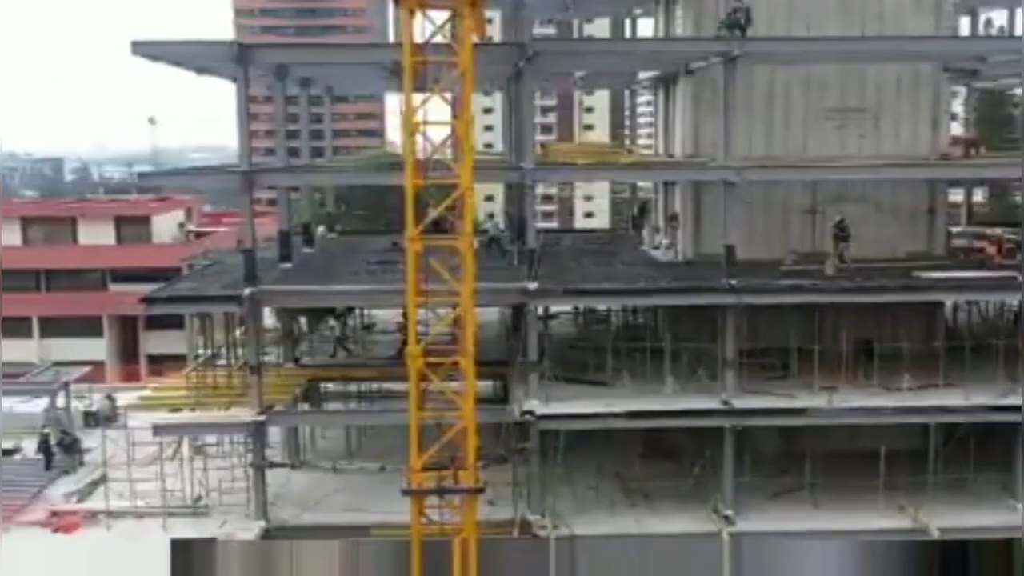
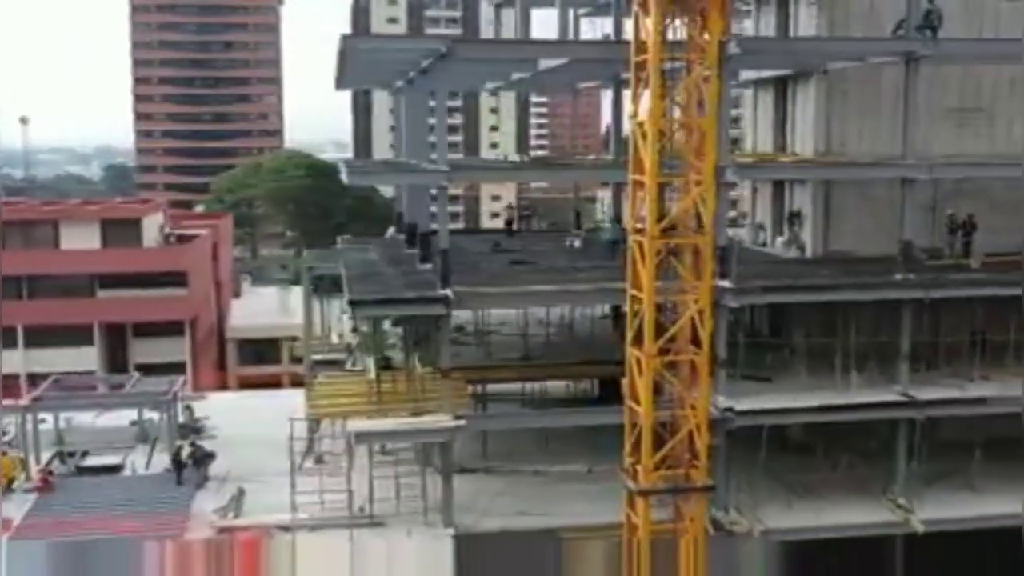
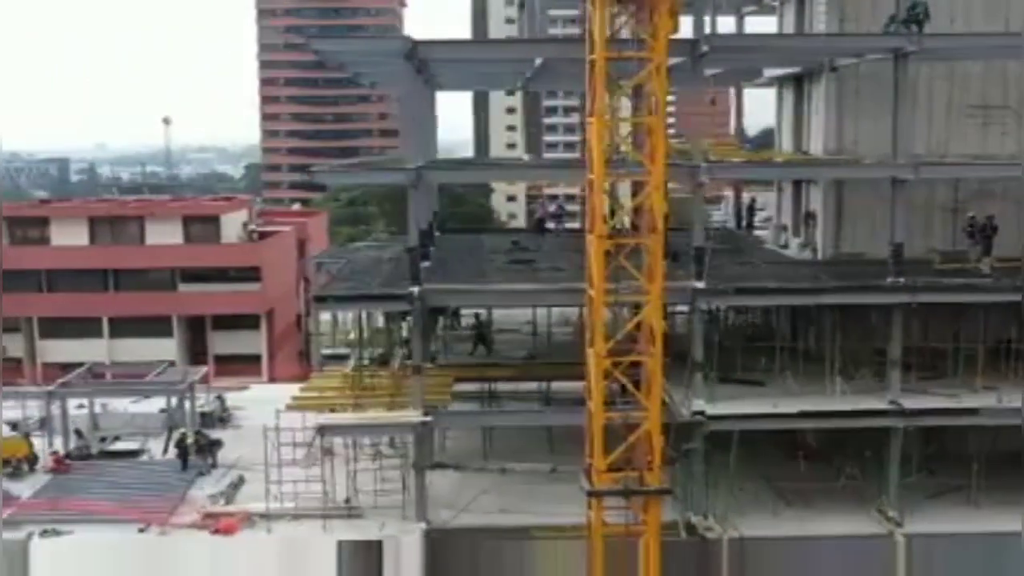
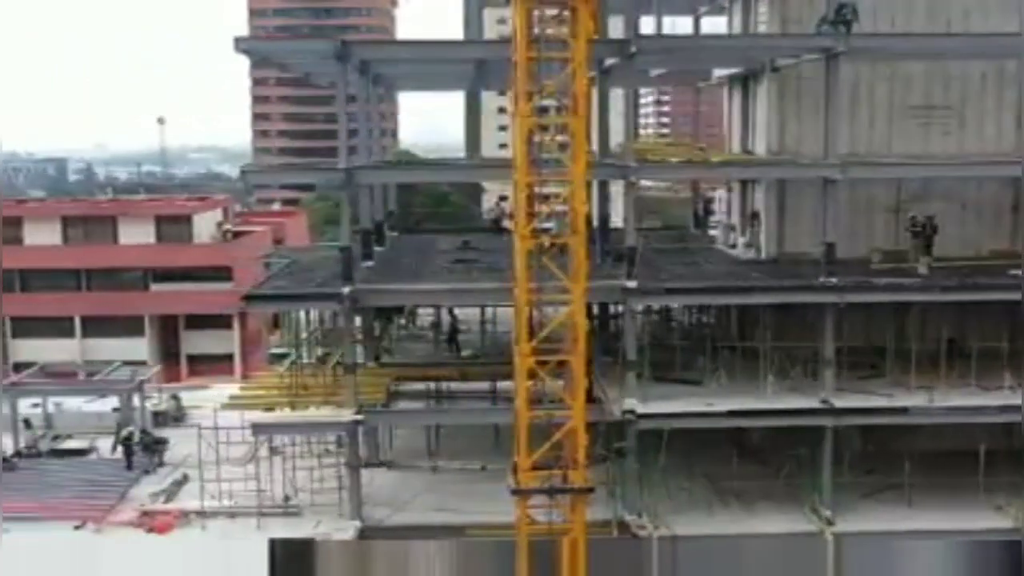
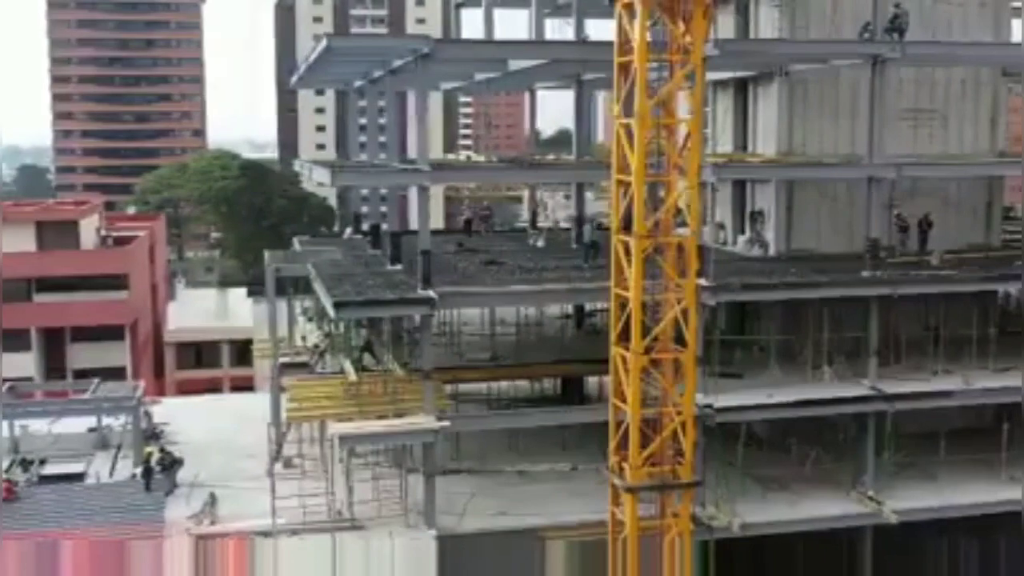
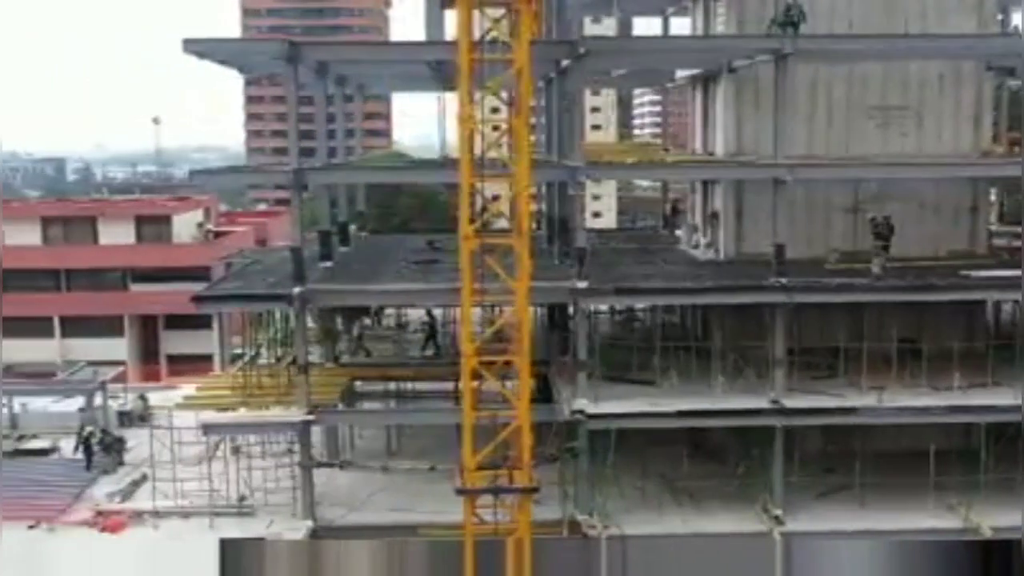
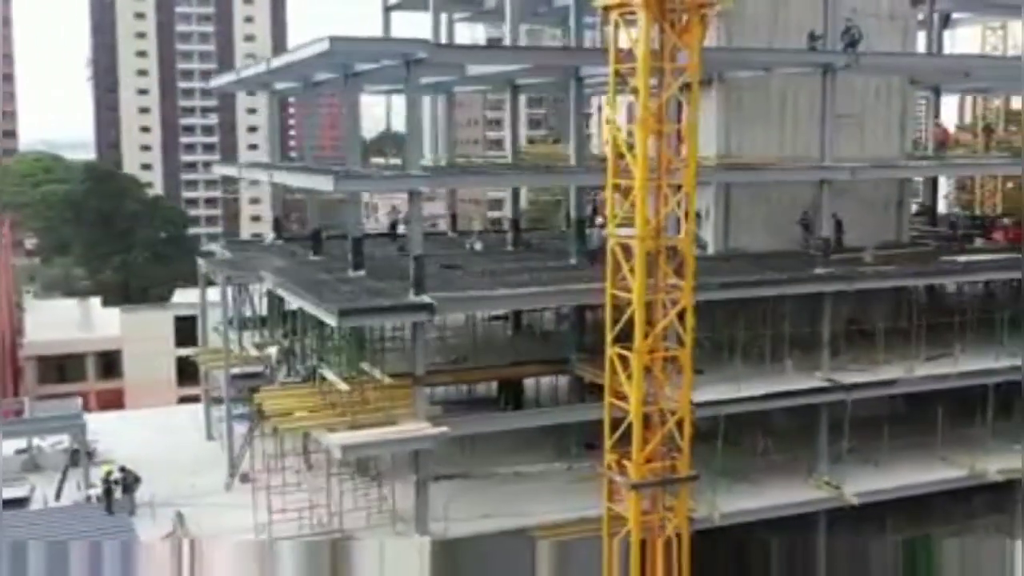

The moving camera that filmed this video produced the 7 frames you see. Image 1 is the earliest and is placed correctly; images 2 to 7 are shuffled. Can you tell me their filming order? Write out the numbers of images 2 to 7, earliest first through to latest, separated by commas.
6, 4, 3, 2, 5, 7
